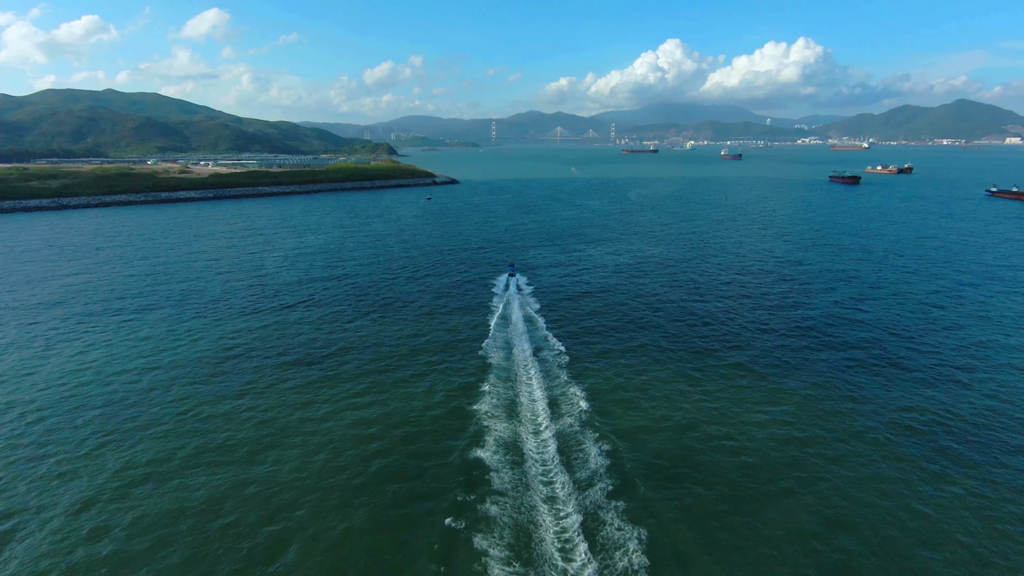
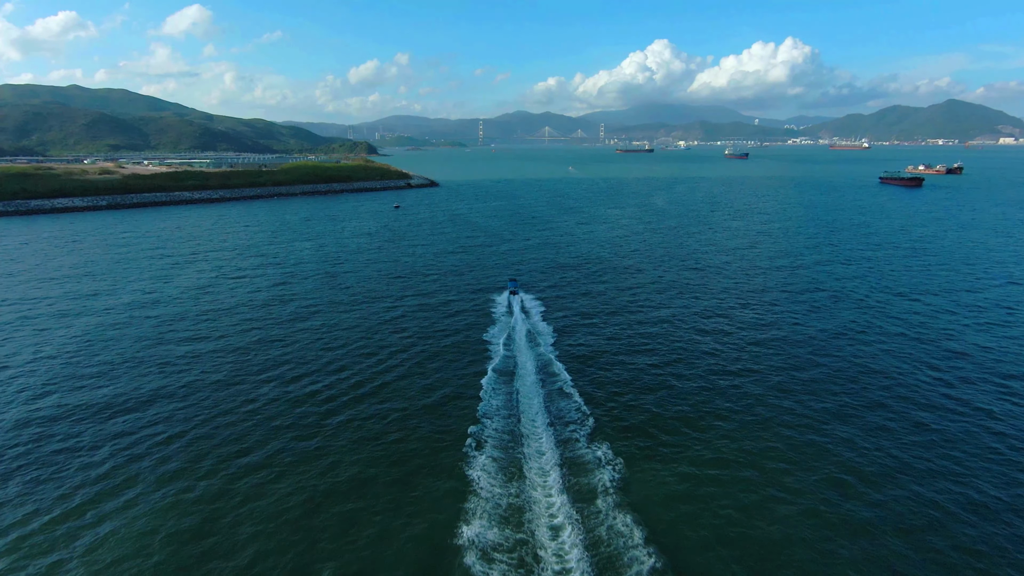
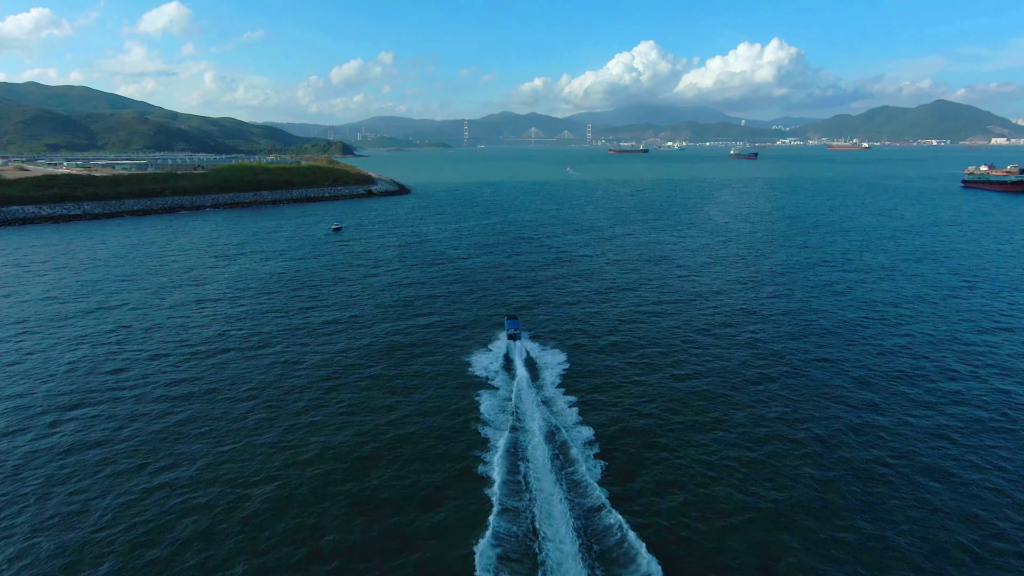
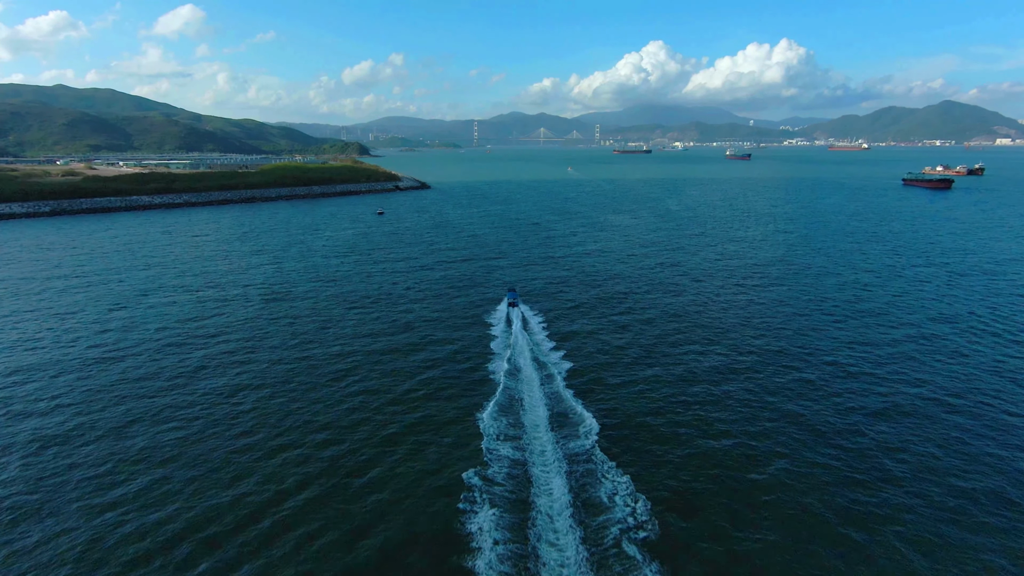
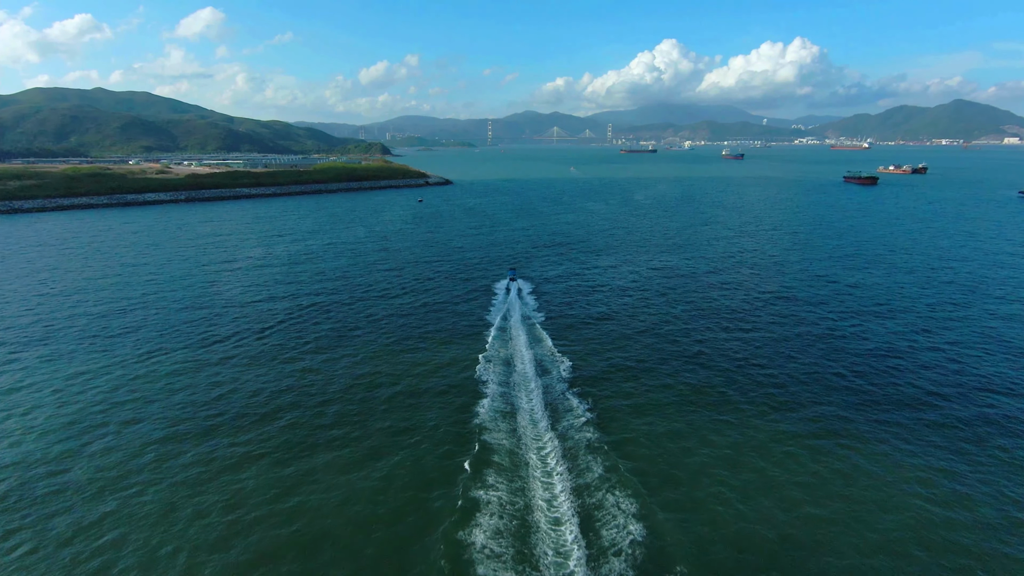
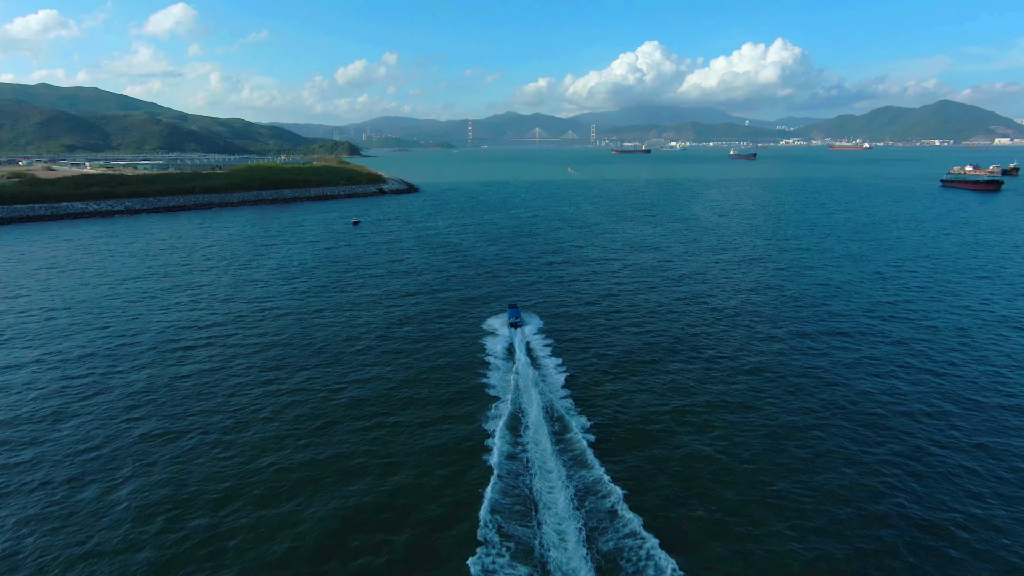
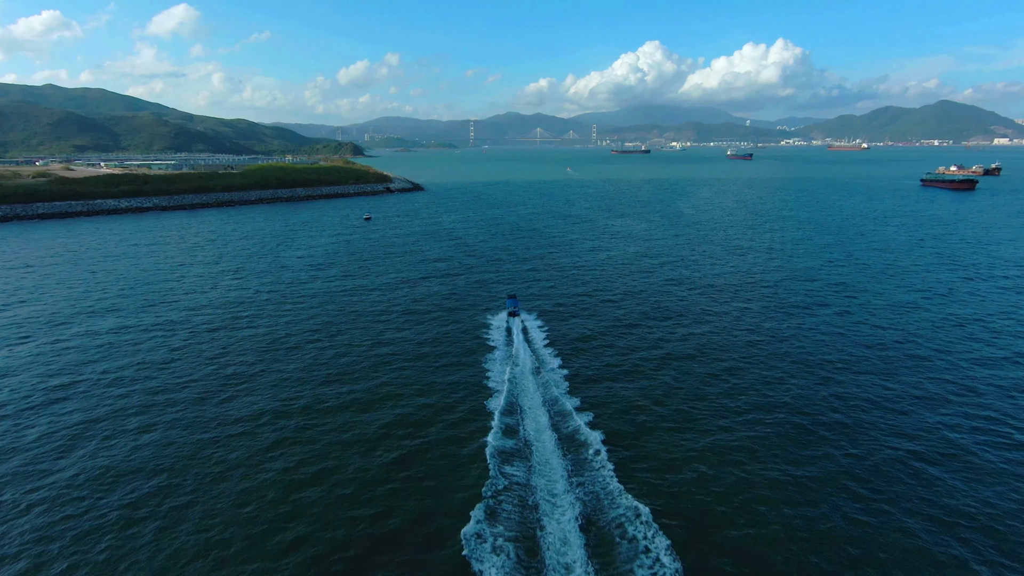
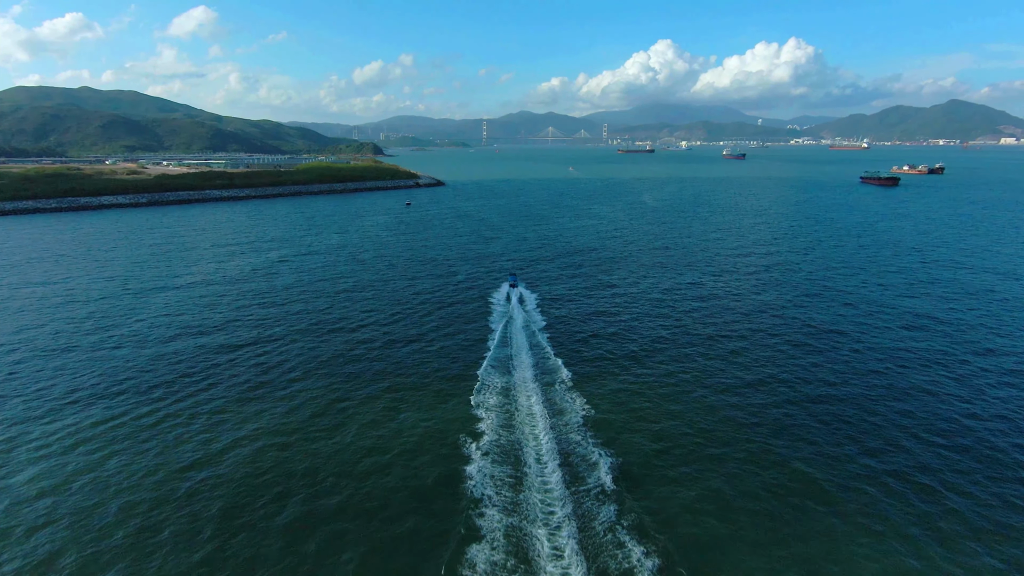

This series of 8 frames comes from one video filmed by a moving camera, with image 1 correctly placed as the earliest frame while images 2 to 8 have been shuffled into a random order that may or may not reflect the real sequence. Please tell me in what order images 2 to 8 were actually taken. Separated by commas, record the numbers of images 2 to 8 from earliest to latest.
5, 8, 2, 4, 7, 6, 3
